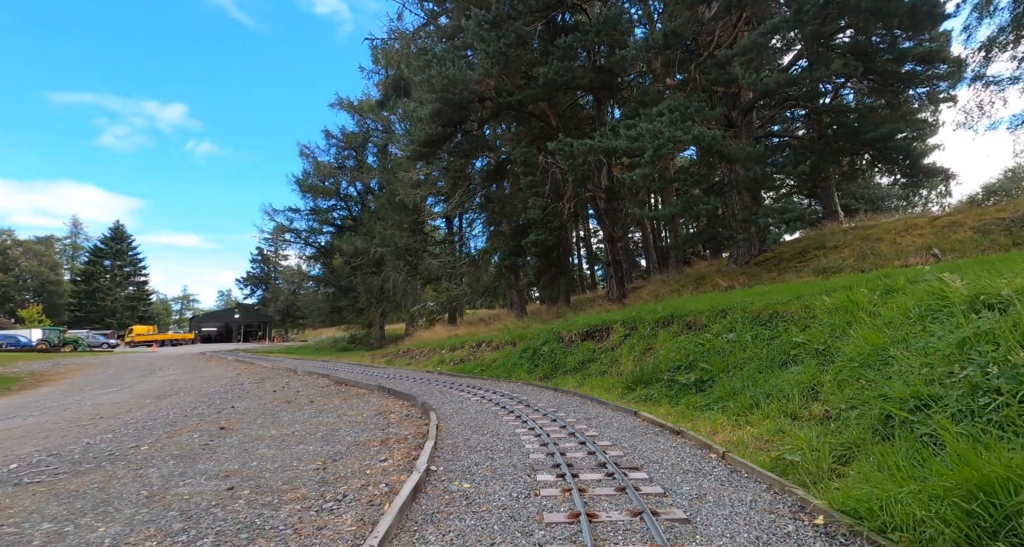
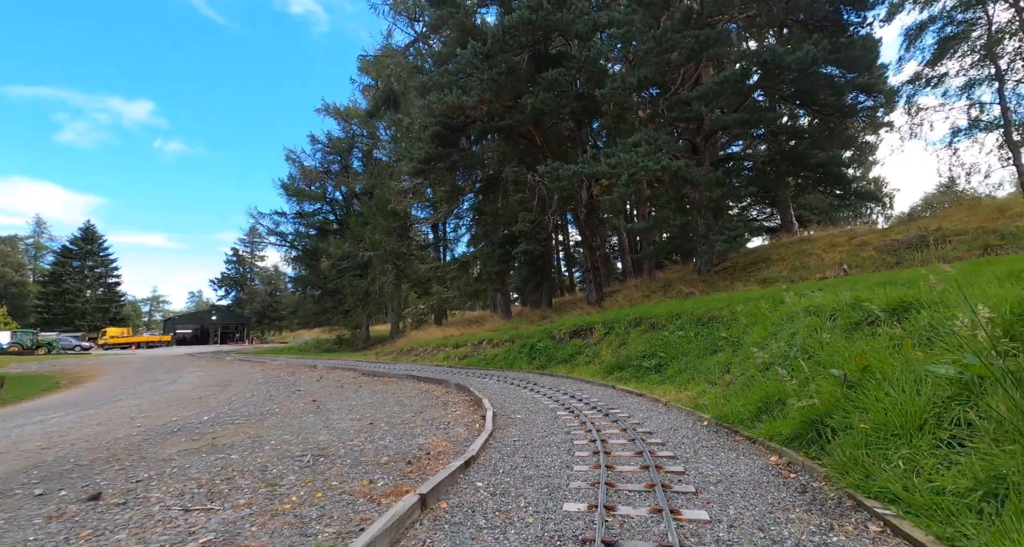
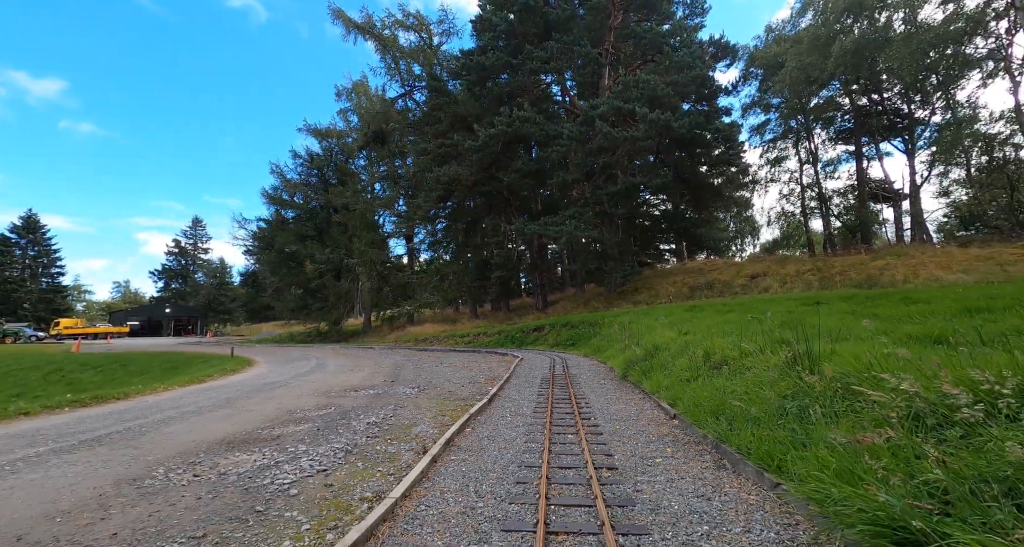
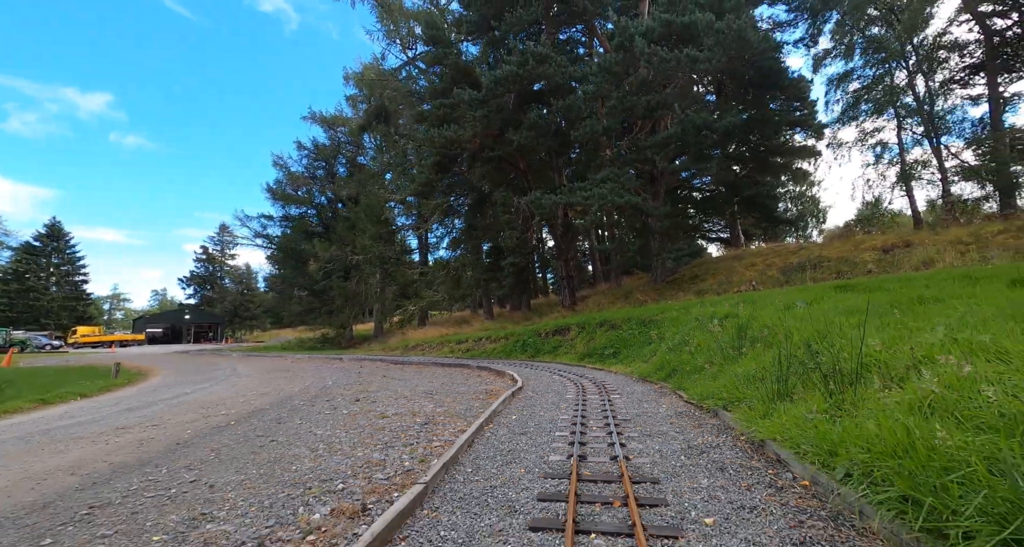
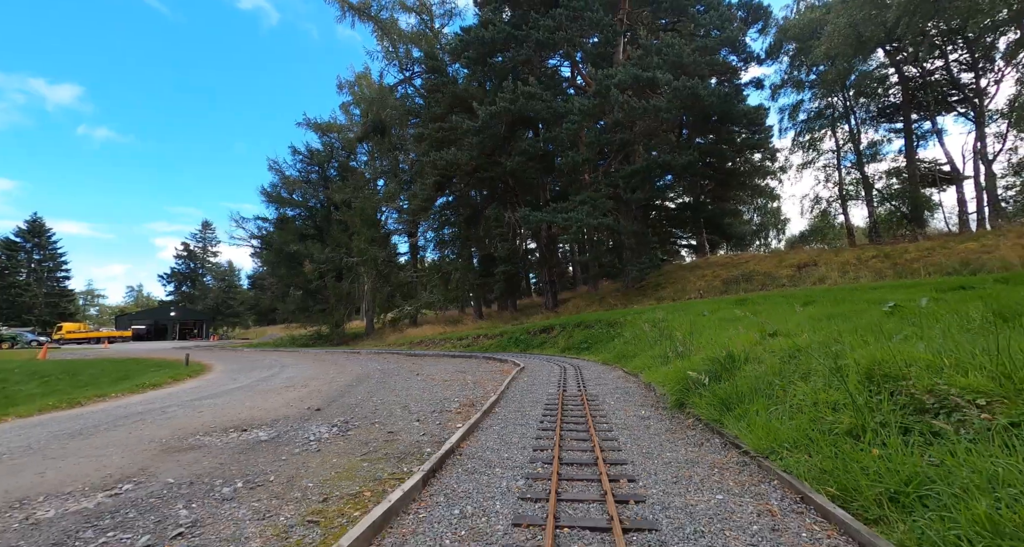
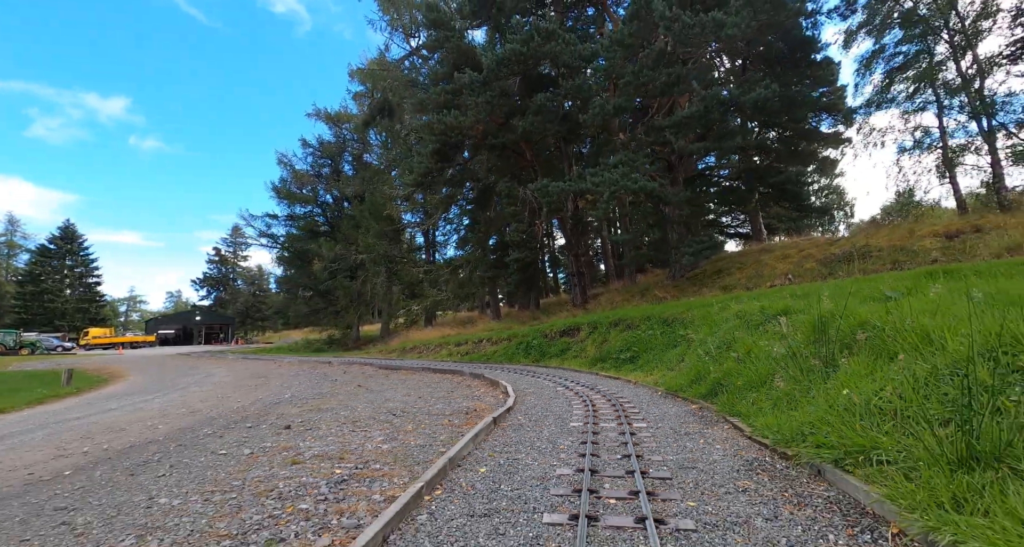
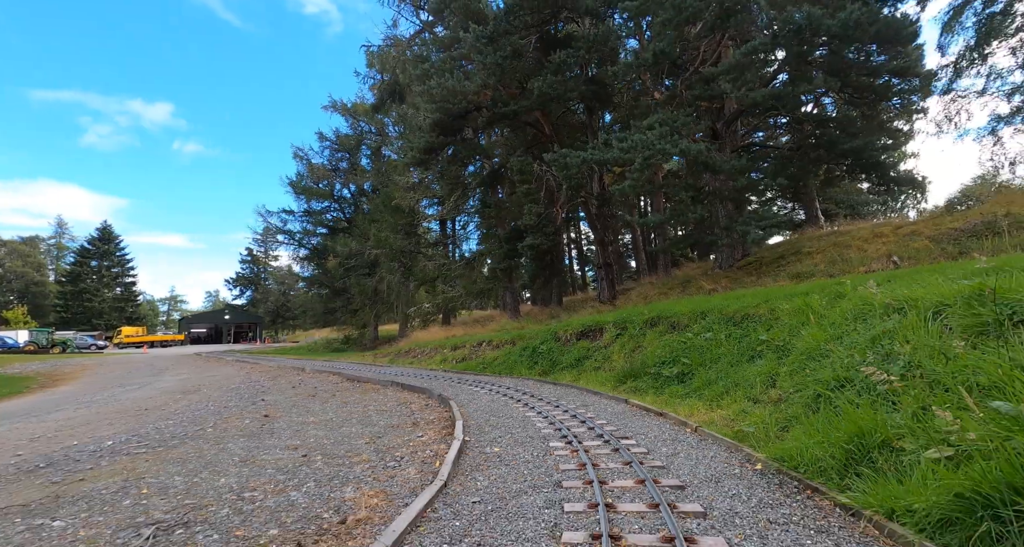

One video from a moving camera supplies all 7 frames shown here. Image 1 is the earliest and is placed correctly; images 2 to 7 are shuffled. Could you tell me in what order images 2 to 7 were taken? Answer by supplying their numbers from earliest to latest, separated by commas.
7, 2, 6, 4, 5, 3
